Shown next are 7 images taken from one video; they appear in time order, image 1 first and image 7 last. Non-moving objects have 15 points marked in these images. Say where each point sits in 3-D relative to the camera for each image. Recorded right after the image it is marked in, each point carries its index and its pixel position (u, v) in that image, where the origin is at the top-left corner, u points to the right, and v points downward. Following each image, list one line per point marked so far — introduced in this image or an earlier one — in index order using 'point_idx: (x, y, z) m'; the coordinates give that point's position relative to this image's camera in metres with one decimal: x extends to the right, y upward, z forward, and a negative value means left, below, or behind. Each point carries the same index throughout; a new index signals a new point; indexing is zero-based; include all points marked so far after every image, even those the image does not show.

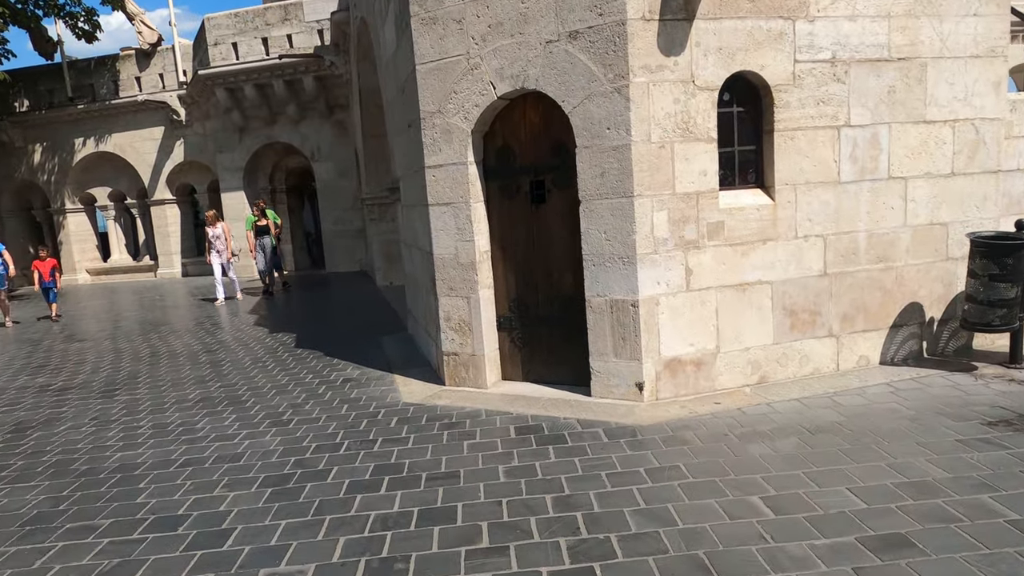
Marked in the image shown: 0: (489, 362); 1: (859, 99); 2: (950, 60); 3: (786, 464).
0: (-0.2, -0.6, +5.5) m
1: (+2.6, +1.4, +5.0) m
2: (+3.4, +1.8, +5.2) m
3: (+1.5, -1.0, +3.6) m
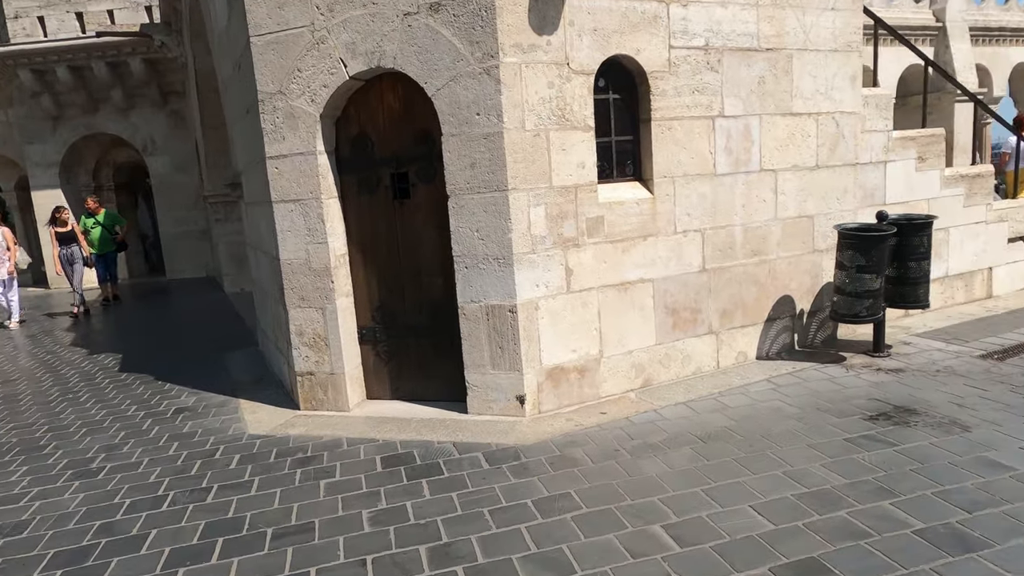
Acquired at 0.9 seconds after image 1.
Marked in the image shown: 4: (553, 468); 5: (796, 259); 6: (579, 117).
0: (-1.2, -0.7, +4.8) m
1: (+1.6, +1.5, +4.9) m
2: (+2.4, +1.9, +5.2) m
3: (+0.9, -1.0, +3.3) m
4: (+0.2, -1.0, +3.6) m
5: (+2.3, +0.2, +5.4) m
6: (+0.4, +1.1, +4.3) m
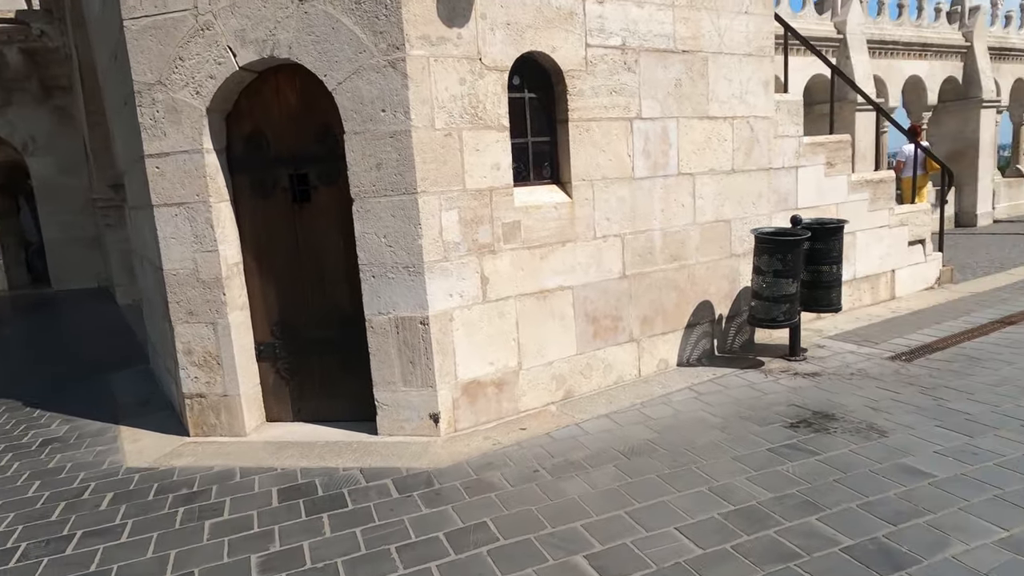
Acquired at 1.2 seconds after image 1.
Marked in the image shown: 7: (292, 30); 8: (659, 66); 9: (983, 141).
0: (-1.8, -0.8, +4.4) m
1: (+1.0, +1.4, +4.8) m
2: (+1.7, +1.8, +5.2) m
3: (+0.4, -1.0, +3.1) m
4: (-0.2, -1.0, +3.3) m
5: (+1.6, +0.2, +5.3) m
6: (-0.1, +1.1, +4.1) m
7: (-1.3, +1.5, +3.8) m
8: (+1.1, +1.6, +4.8) m
9: (+8.7, +2.7, +12.2) m
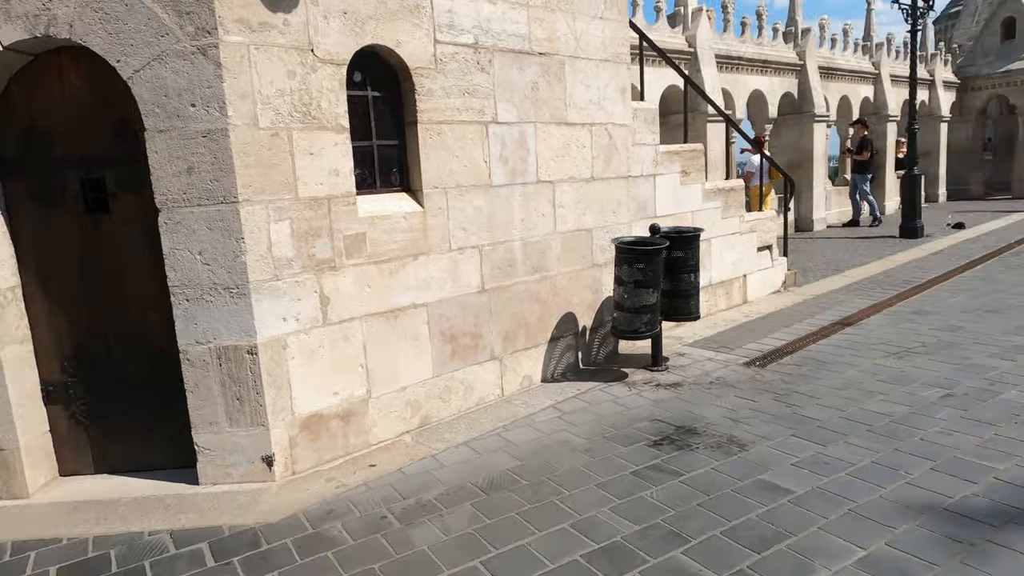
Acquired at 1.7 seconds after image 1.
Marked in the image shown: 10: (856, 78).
0: (-2.6, -0.9, +3.6) m
1: (-0.1, +1.3, +4.5) m
2: (+0.5, +1.7, +5.0) m
3: (-0.2, -1.1, +2.7) m
4: (-0.9, -1.1, +2.8) m
5: (+0.5, +0.1, +5.2) m
6: (-1.0, +1.0, +3.6) m
7: (-2.1, +1.4, +3.2) m
8: (0.0, +1.5, +4.6) m
9: (+6.1, +2.7, +13.2) m
10: (+7.7, +4.7, +14.8) m
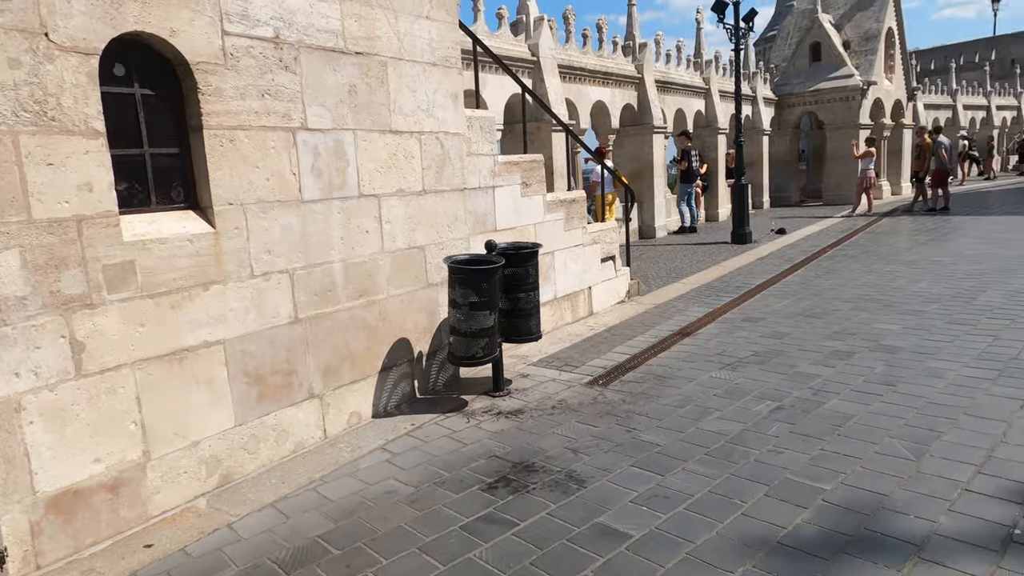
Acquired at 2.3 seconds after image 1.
0: (-3.4, -1.2, +2.5) m
1: (-1.2, +1.2, +4.0) m
2: (-0.7, +1.6, +4.6) m
3: (-0.9, -1.3, +2.2) m
4: (-1.6, -1.3, +2.1) m
5: (-0.7, -0.1, +4.7) m
6: (-1.9, +0.8, +2.9) m
7: (-2.9, +1.1, +2.2) m
8: (-1.1, +1.3, +4.0) m
9: (+3.0, +2.6, +13.8) m
10: (+4.2, +4.6, +15.6) m
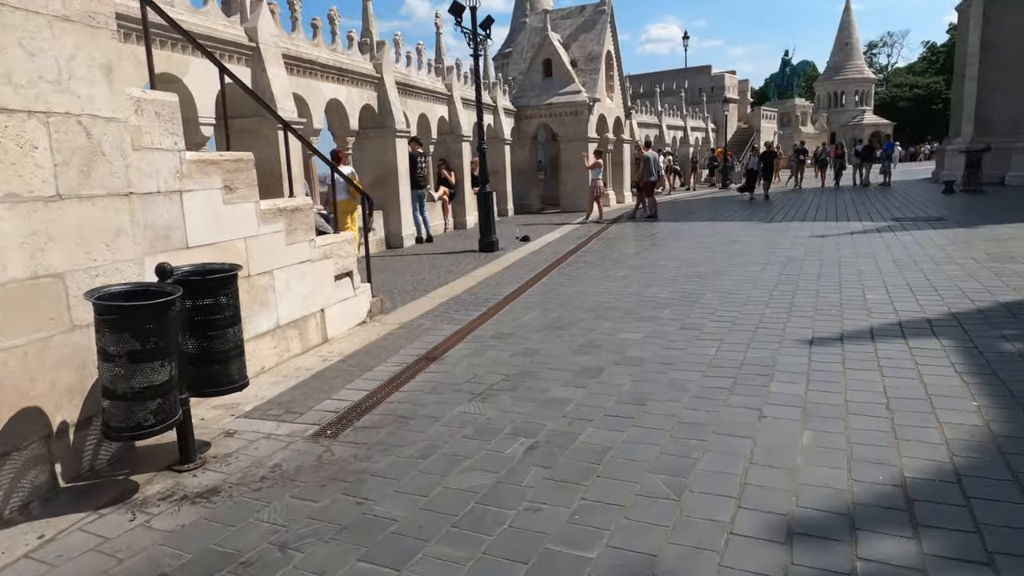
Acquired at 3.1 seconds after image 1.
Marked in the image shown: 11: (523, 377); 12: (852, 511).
0: (-4.1, -1.5, +0.3) m
1: (-2.6, +0.9, +2.4) m
2: (-2.4, +1.3, +3.2) m
3: (-1.6, -1.5, +0.9) m
4: (-2.2, -1.5, +0.6) m
5: (-2.4, -0.3, +3.3) m
6: (-2.9, +0.5, +1.2) m
7: (-3.6, +0.9, +0.2) m
8: (-2.6, +1.1, +2.5) m
9: (-2.2, +2.4, +13.1) m
10: (-1.9, +4.4, +15.2) m
11: (+0.1, -0.7, +5.0) m
12: (+1.5, -1.0, +2.9) m
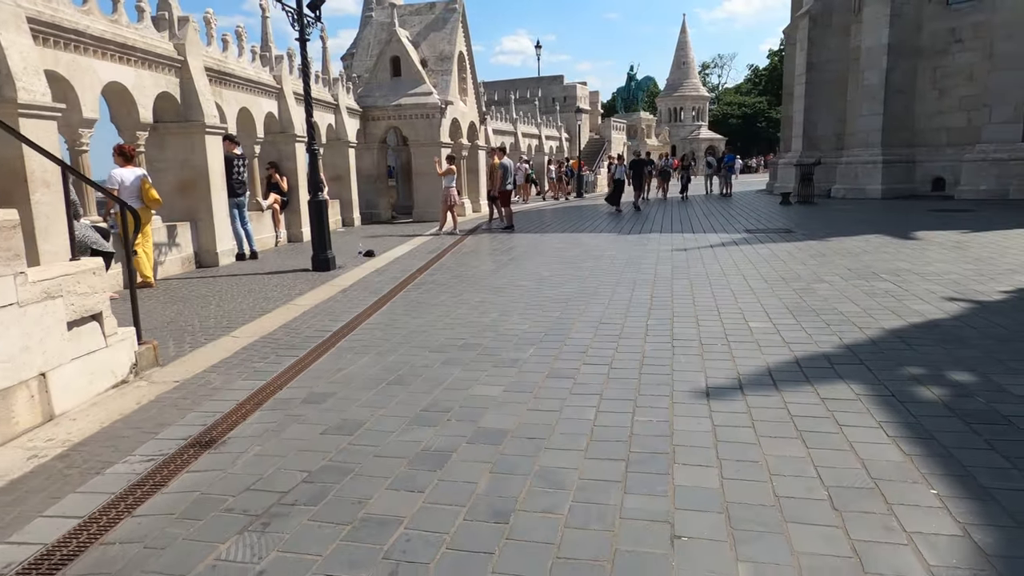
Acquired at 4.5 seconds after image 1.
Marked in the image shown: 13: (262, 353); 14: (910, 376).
0: (-4.0, -1.8, -2.0) m
1: (-3.0, +0.6, +0.4) m
2: (-3.0, +1.0, +1.2) m
3: (-1.7, -1.7, -0.9) m
4: (-2.2, -1.8, -1.4) m
5: (-3.0, -0.6, +1.3) m
6: (-3.1, +0.2, -0.9) m
7: (-3.5, +0.6, -2.0) m
8: (-3.0, +0.8, +0.5) m
9: (-4.9, +1.9, +10.9) m
10: (-5.1, +3.9, +13.1) m
11: (-0.9, -1.0, +3.4) m
12: (+0.9, -1.2, +1.7) m
13: (-2.2, -0.6, +5.9) m
14: (+2.8, -0.6, +4.6) m
